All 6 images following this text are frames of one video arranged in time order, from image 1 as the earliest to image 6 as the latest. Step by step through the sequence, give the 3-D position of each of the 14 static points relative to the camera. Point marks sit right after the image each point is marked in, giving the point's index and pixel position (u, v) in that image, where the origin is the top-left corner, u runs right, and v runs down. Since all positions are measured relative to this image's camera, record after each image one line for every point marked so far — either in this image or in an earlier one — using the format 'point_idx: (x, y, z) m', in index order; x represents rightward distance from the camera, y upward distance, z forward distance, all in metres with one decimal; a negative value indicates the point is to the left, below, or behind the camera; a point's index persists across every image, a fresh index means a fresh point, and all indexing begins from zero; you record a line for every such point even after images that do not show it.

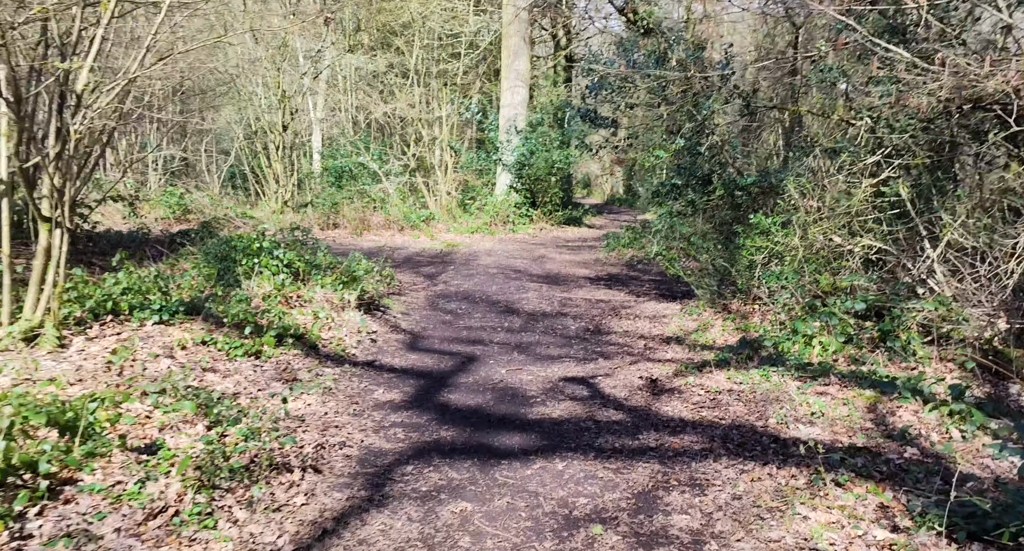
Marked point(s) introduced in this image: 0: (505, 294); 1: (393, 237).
0: (-0.1, -0.2, +10.6) m
1: (-2.6, +0.8, +18.6) m
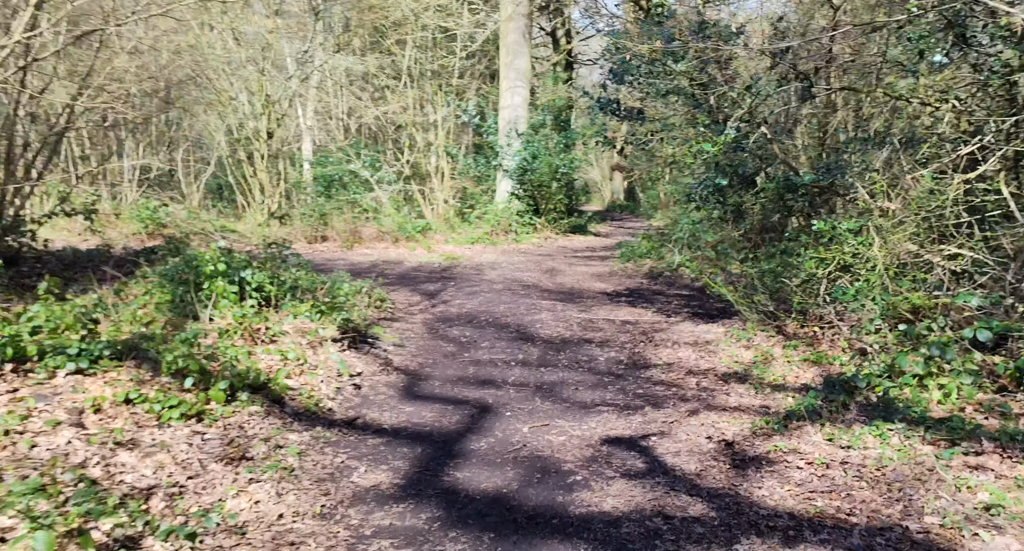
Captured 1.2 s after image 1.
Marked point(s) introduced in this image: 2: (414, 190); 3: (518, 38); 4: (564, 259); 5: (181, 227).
0: (0.0, -0.4, +9.2) m
1: (-2.5, +0.5, +17.3) m
2: (-2.3, +2.0, +19.8) m
3: (+0.1, +5.5, +19.9) m
4: (+0.9, +0.3, +15.9) m
5: (-6.1, +0.9, +15.7) m
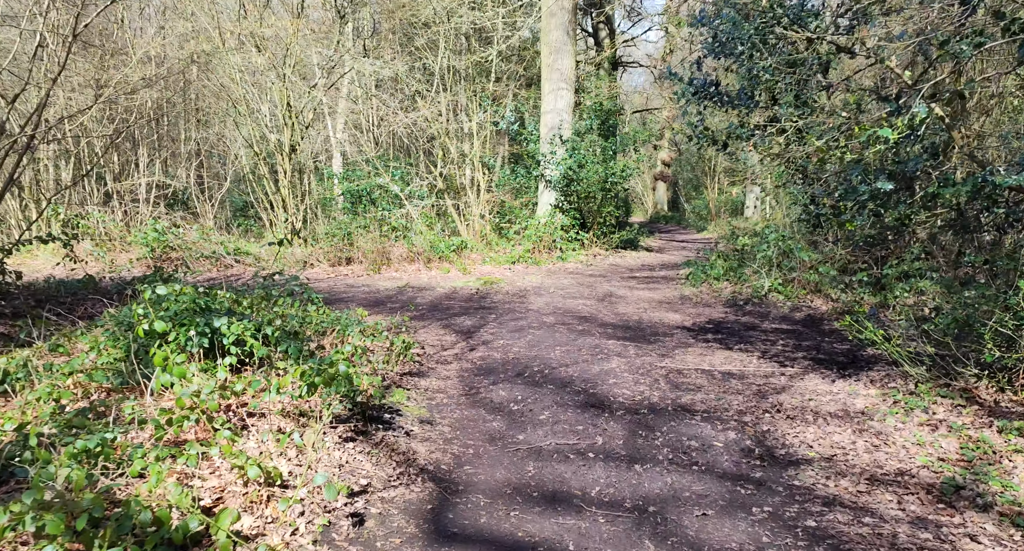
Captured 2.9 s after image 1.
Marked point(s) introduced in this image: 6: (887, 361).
0: (+0.6, -0.7, +7.2) m
1: (-1.7, 0.0, +15.3) m
2: (-1.3, +1.5, +17.8) m
3: (+1.0, +5.0, +17.9) m
4: (+1.7, -0.1, +13.8) m
5: (-5.3, +0.4, +13.9) m
6: (+3.0, -0.7, +6.9) m
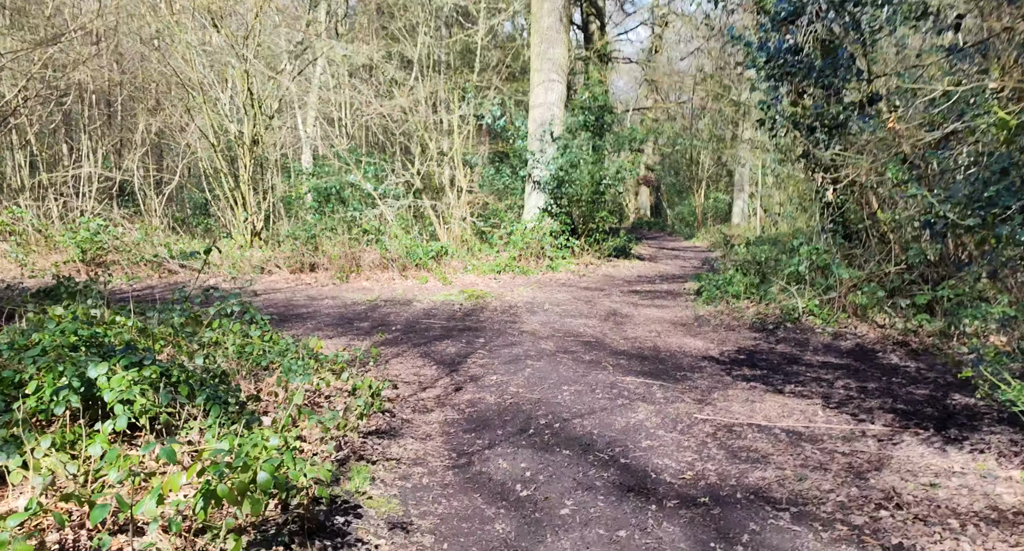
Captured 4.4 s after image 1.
0: (+0.5, -0.9, +5.6) m
1: (-1.9, -0.1, +13.7) m
2: (-1.6, +1.3, +16.2) m
3: (+0.8, +4.8, +16.4) m
4: (+1.5, -0.3, +12.3) m
5: (-5.5, +0.3, +12.2) m
6: (+3.0, -0.9, +5.4) m
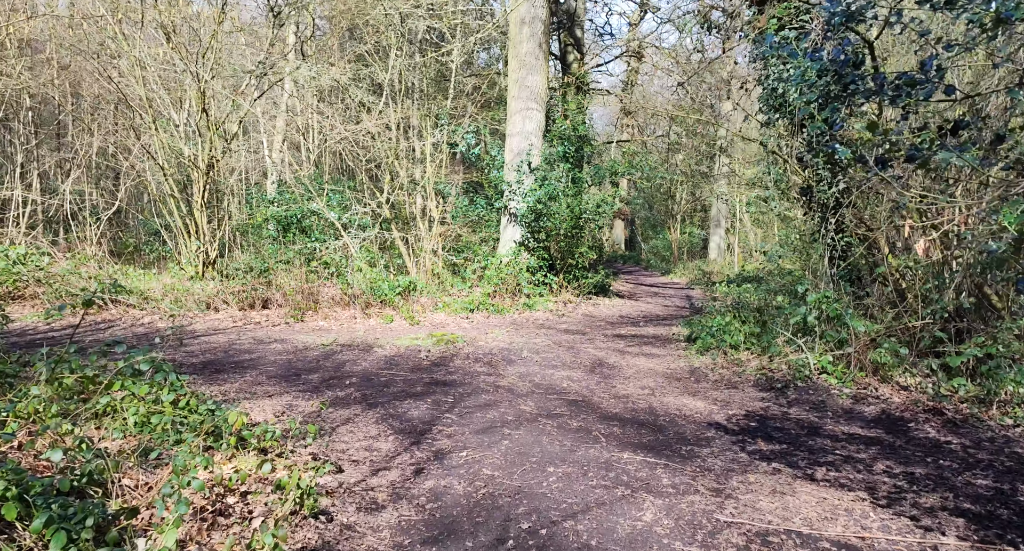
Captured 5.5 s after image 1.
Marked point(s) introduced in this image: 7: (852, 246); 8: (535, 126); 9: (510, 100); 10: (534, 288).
0: (+0.4, -1.2, +4.4) m
1: (-2.3, -0.7, +12.5) m
2: (-2.1, +0.6, +15.0) m
3: (+0.4, +4.1, +15.4) m
4: (+1.1, -0.9, +11.1) m
5: (-5.8, -0.1, +10.9) m
6: (+2.9, -1.2, +4.3) m
7: (+3.6, +0.3, +9.2) m
8: (+0.4, +2.7, +15.5) m
9: (0.0, +3.2, +15.7) m
10: (+0.4, -0.2, +15.0) m
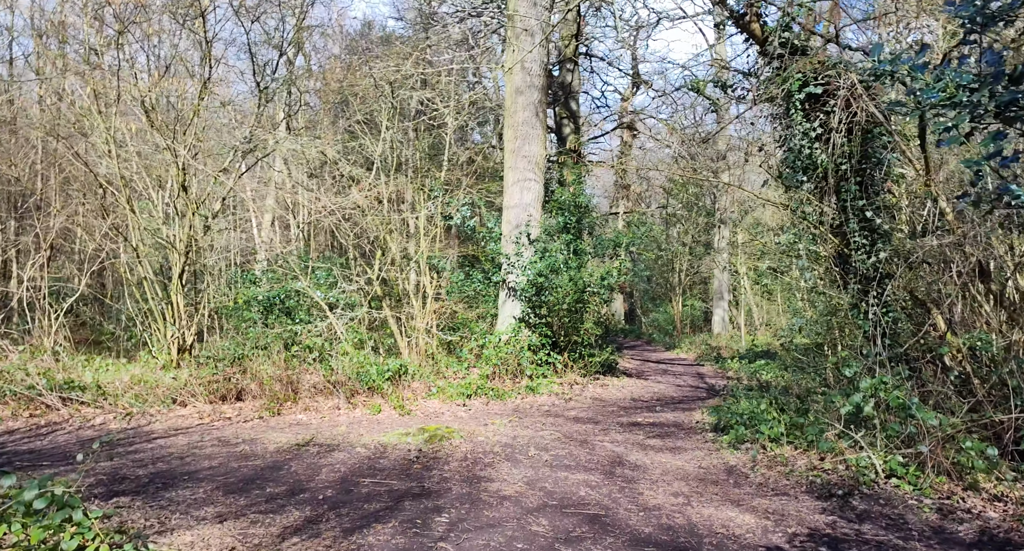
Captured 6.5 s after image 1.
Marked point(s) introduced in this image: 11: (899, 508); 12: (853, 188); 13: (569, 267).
0: (+0.5, -1.6, +3.1) m
1: (-2.3, -1.8, +11.1) m
2: (-2.1, -0.7, +13.8) m
3: (+0.3, +2.8, +14.5) m
4: (+1.2, -1.8, +9.8) m
5: (-5.8, -1.2, +9.5) m
6: (+3.0, -1.6, +3.0) m
7: (+3.6, -0.4, +8.0) m
8: (+0.4, +1.3, +14.5) m
9: (-0.1, +1.8, +14.7) m
10: (+0.4, -1.5, +13.7) m
11: (+2.7, -1.6, +6.1) m
12: (+3.3, +0.9, +8.3) m
13: (+1.0, +0.1, +14.0) m
